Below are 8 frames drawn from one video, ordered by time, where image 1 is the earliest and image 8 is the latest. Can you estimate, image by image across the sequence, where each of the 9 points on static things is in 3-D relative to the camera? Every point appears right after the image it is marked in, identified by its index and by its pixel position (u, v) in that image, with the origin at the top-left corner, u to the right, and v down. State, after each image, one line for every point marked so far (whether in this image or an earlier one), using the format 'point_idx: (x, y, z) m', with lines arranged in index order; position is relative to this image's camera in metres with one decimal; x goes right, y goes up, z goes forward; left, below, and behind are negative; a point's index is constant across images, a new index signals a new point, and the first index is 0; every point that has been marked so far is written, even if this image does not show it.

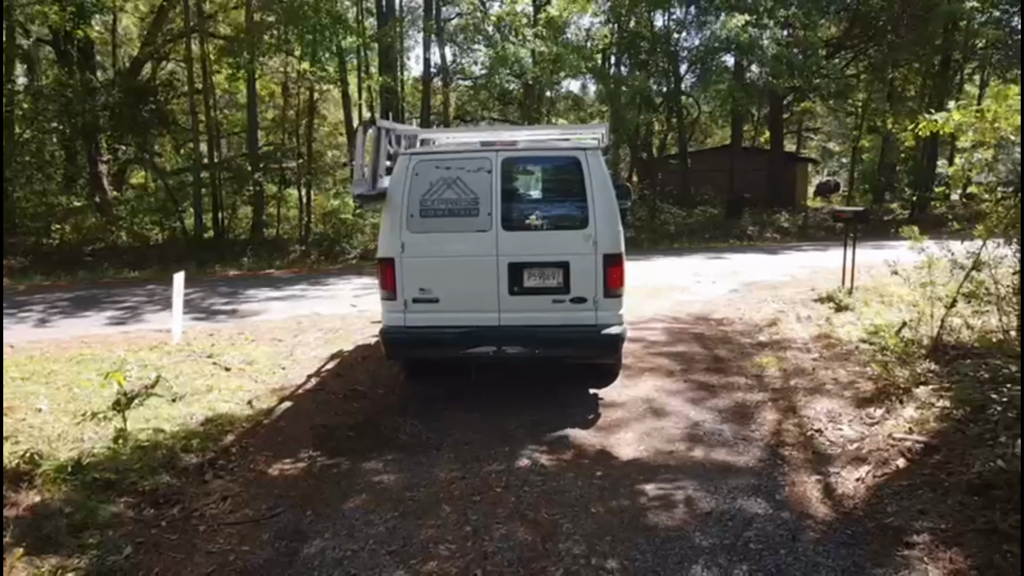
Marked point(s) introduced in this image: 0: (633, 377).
0: (+1.1, -0.8, +6.8) m
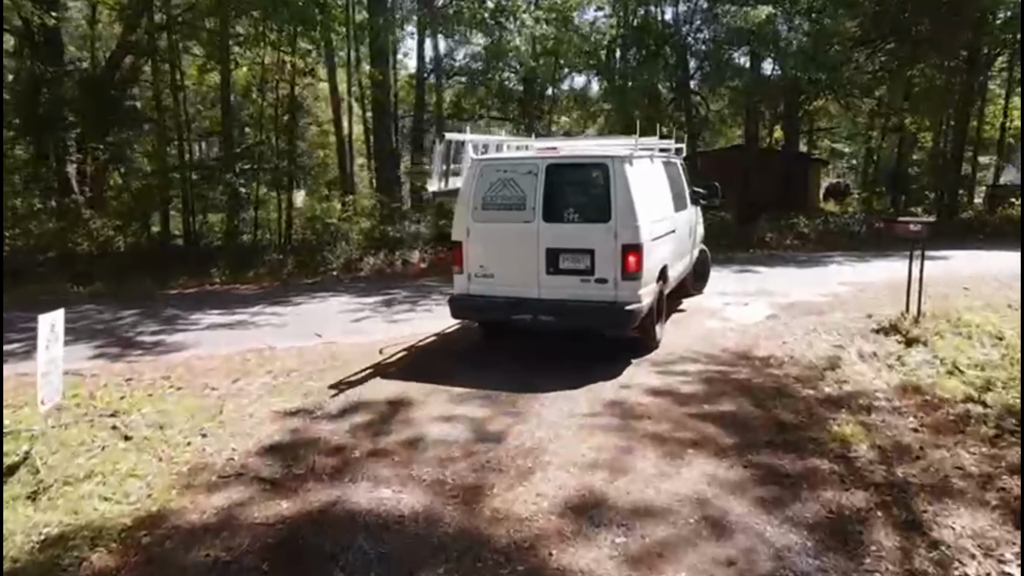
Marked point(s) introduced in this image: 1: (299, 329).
0: (+1.0, -1.1, +4.9) m
1: (-2.5, -0.5, +9.2) m
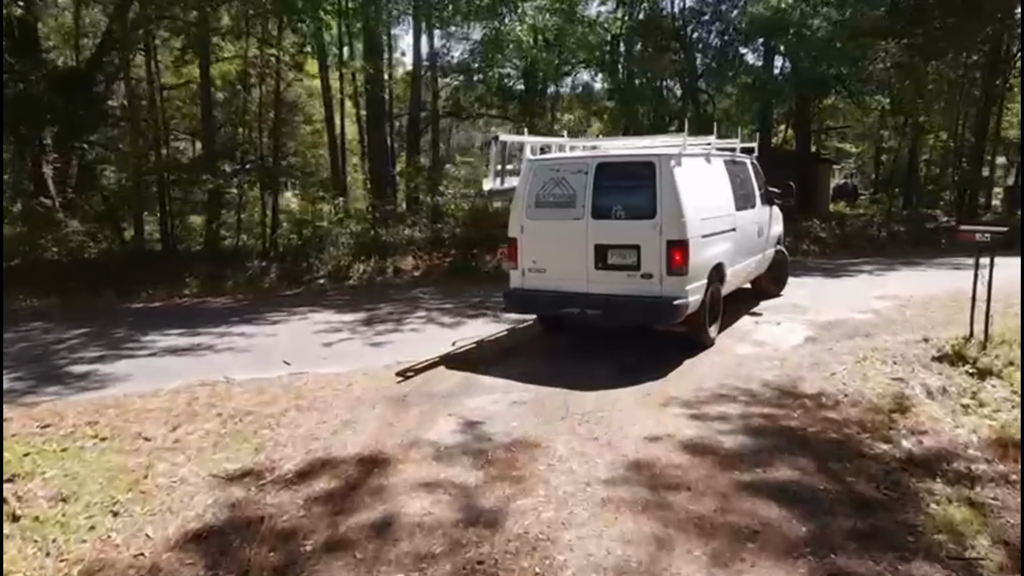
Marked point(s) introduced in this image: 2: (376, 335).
0: (+1.0, -1.3, +3.7) m
1: (-2.5, -0.7, +7.9) m
2: (-1.6, -0.5, +8.8) m
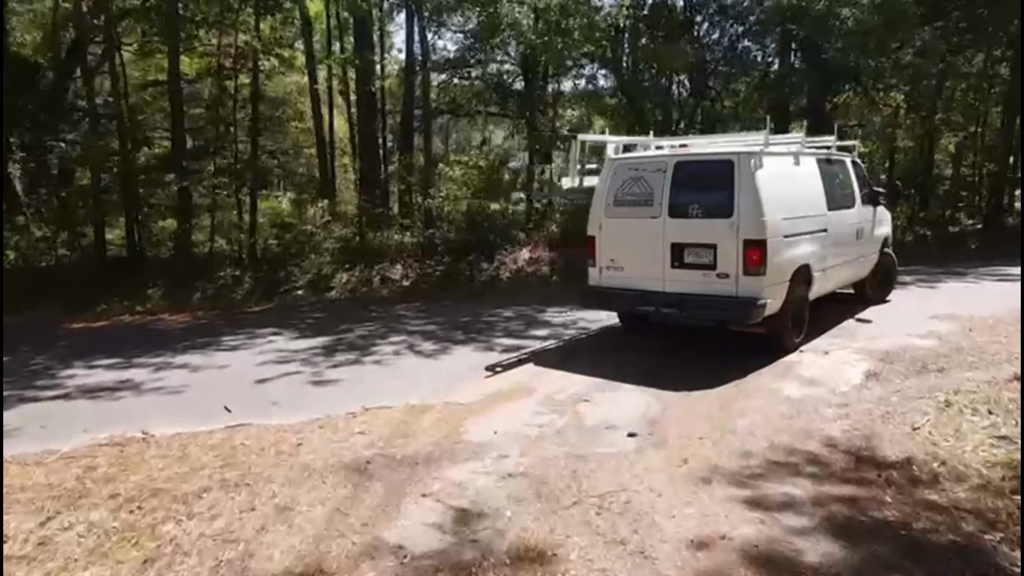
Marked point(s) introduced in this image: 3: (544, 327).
0: (+1.0, -1.5, +2.2) m
1: (-2.5, -0.9, +6.4) m
2: (-1.6, -0.8, +7.3) m
3: (+0.3, -0.5, +9.4) m
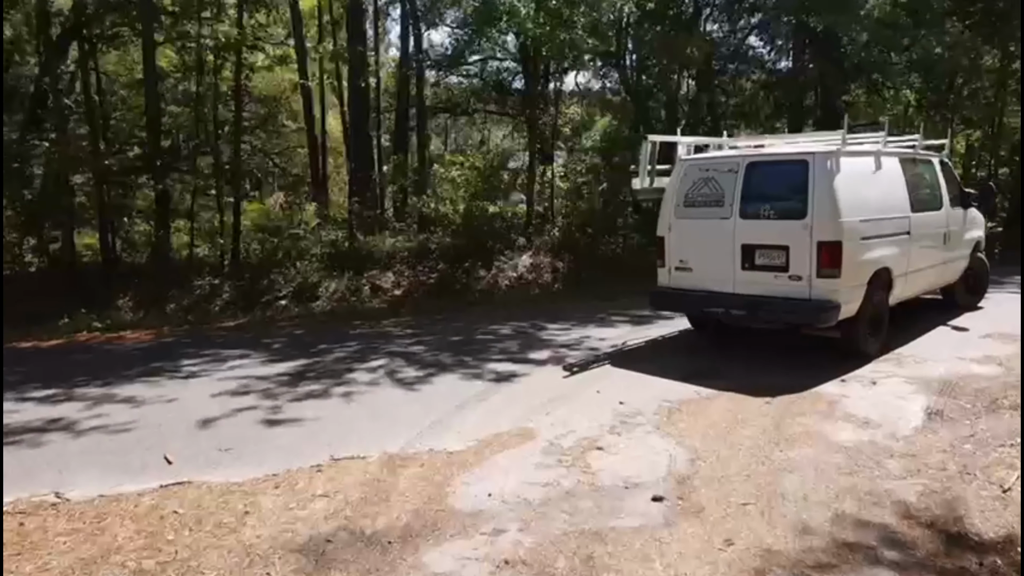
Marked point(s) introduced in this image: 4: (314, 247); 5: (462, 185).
0: (+1.0, -1.7, +1.1) m
1: (-2.5, -1.1, +5.4) m
2: (-1.6, -0.9, +6.2) m
3: (+0.3, -0.7, +8.4) m
4: (-3.8, +0.8, +14.6) m
5: (-1.0, +2.1, +15.6) m
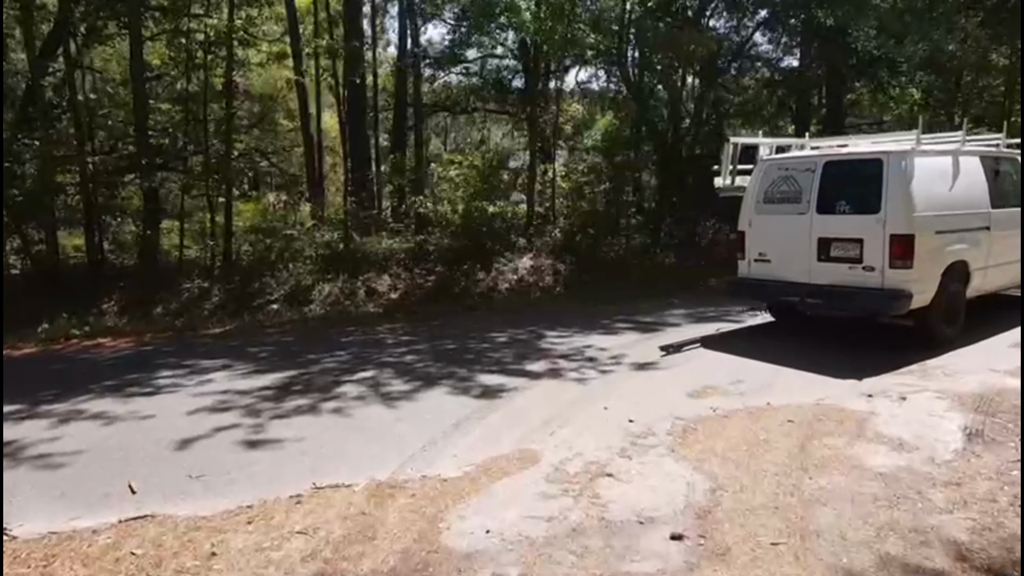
0: (+1.0, -1.7, +0.6) m
1: (-2.5, -1.2, +4.9) m
2: (-1.6, -1.0, +5.8) m
3: (+0.3, -0.7, +7.9) m
4: (-3.8, +0.7, +14.1) m
5: (-1.0, +2.0, +15.1) m
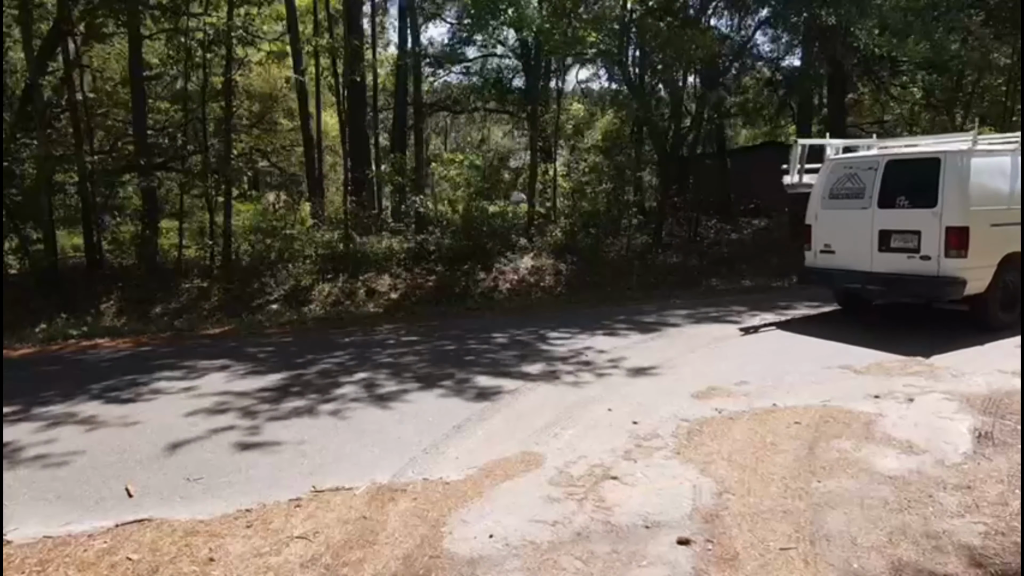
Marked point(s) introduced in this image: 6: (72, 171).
0: (+1.0, -1.7, +0.5) m
1: (-2.5, -1.2, +4.8) m
2: (-1.6, -1.0, +5.7) m
3: (+0.3, -0.7, +7.8) m
4: (-3.8, +0.7, +14.1) m
5: (-1.0, +2.0, +15.1) m
6: (-7.8, +2.1, +13.7) m
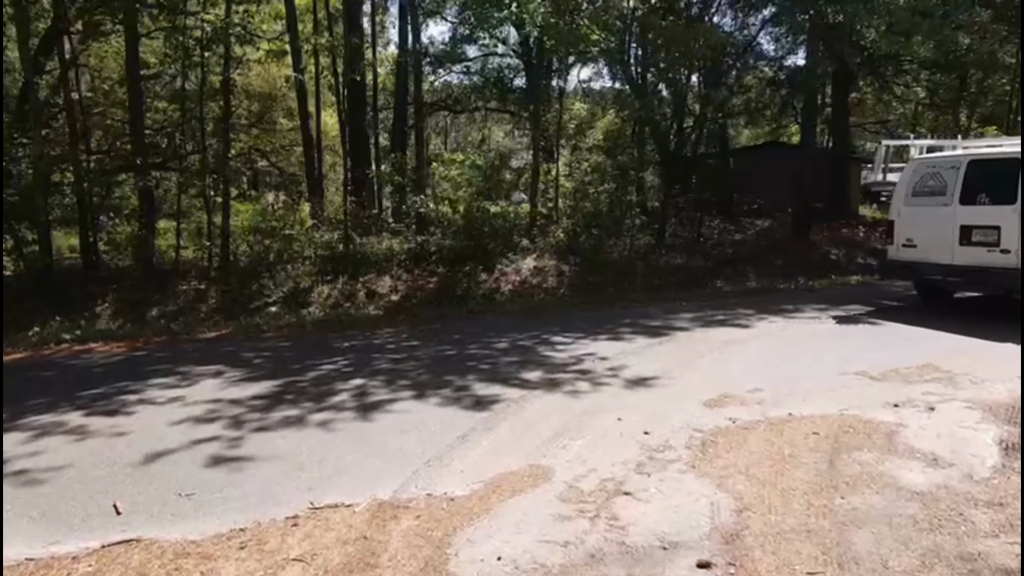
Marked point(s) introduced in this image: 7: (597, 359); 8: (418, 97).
0: (+1.1, -1.8, +0.3) m
1: (-2.5, -1.2, +4.6) m
2: (-1.6, -1.0, +5.4) m
3: (+0.4, -0.8, +7.6) m
4: (-3.8, +0.7, +13.8) m
5: (-1.0, +2.0, +14.8) m
6: (-7.8, +2.1, +13.5) m
7: (+1.0, -0.7, +8.0) m
8: (-2.0, +4.3, +17.1) m
